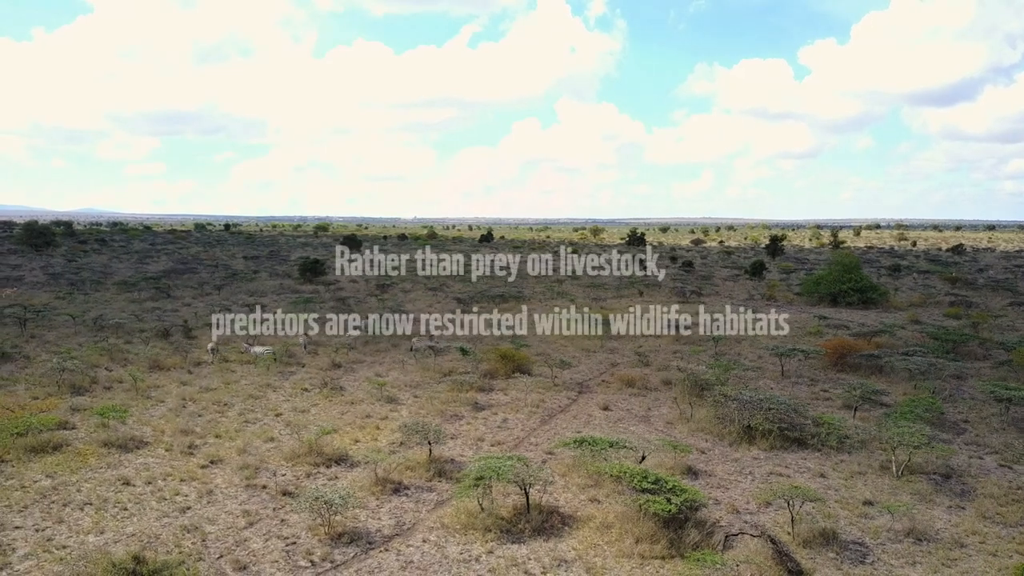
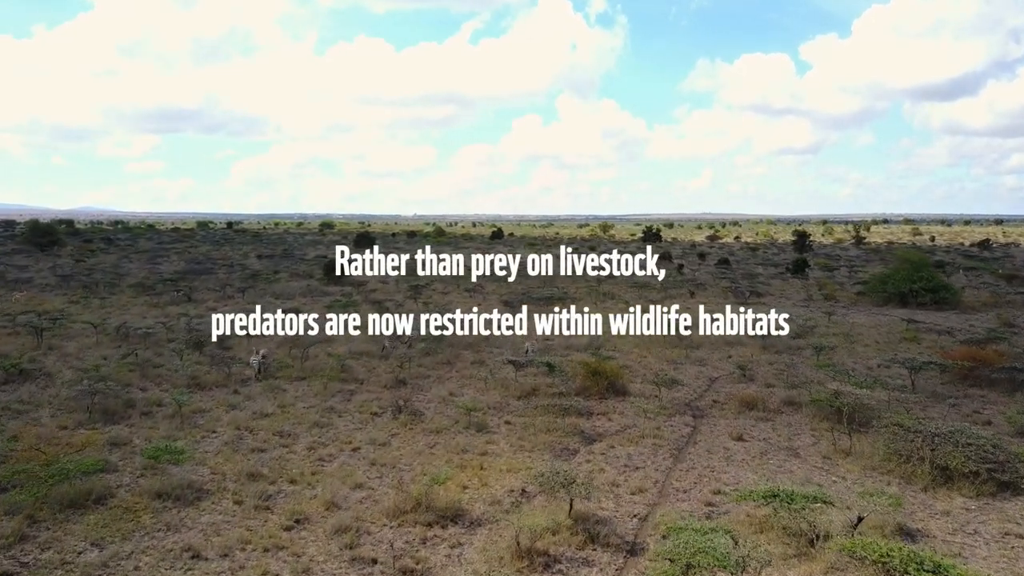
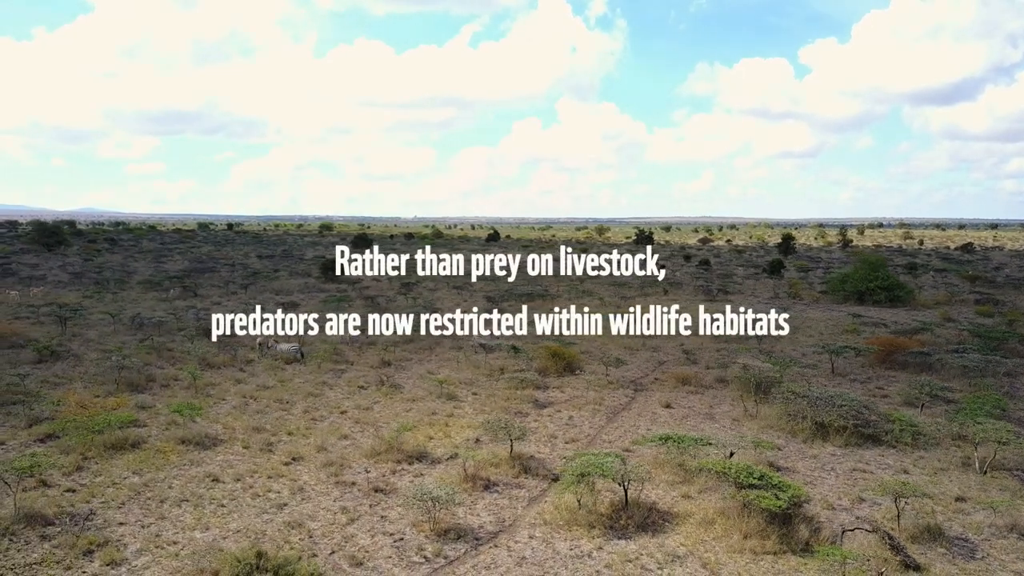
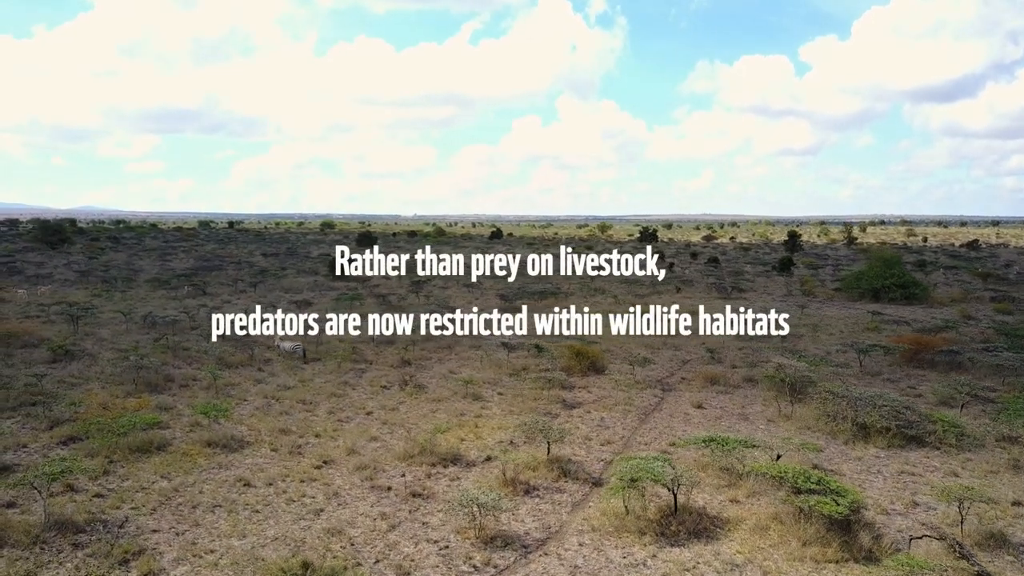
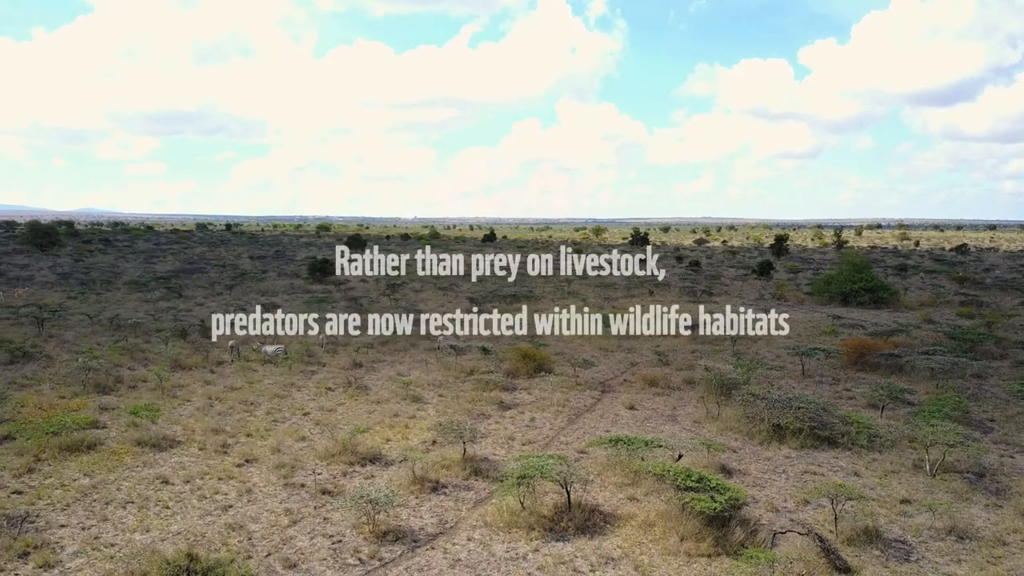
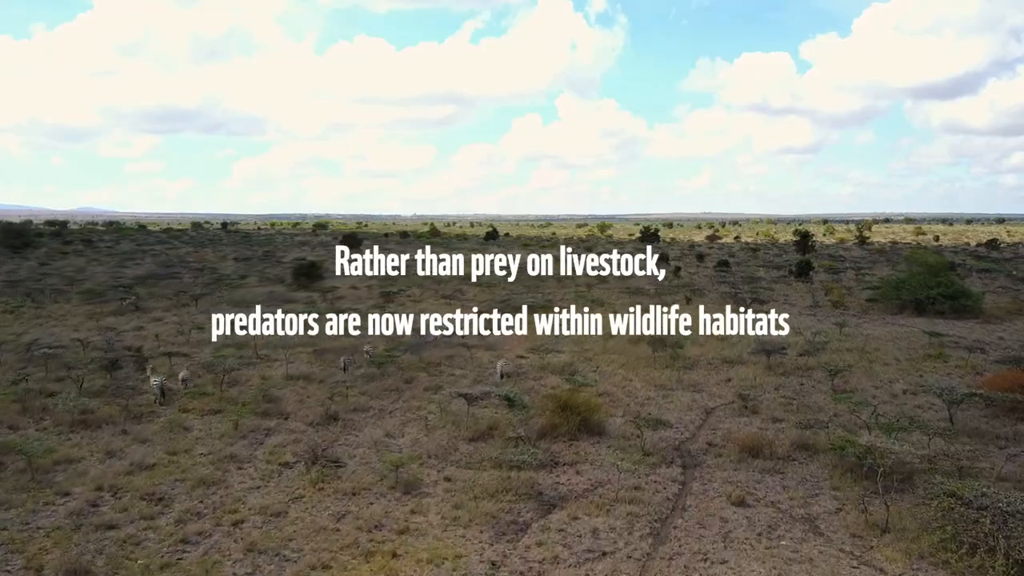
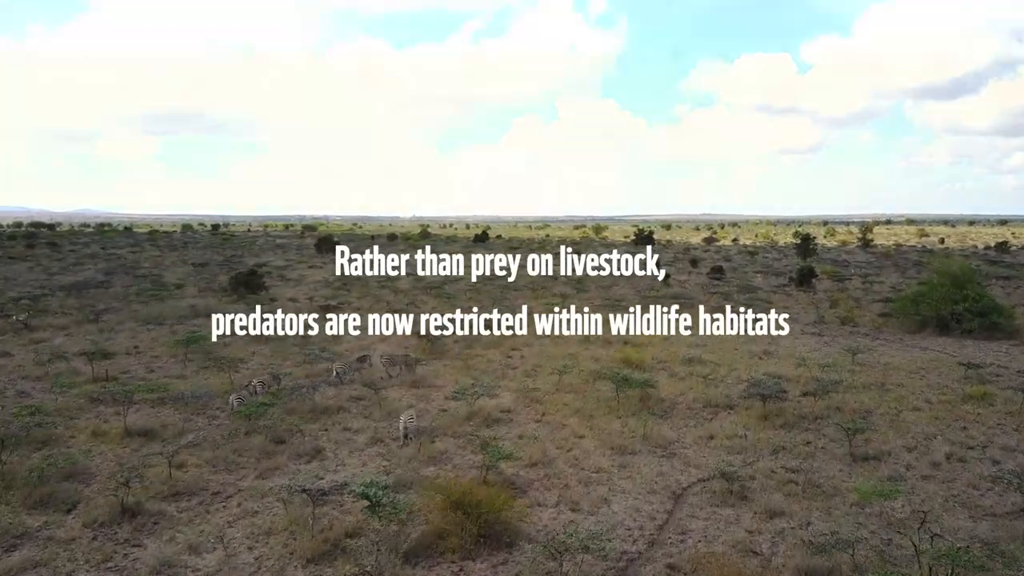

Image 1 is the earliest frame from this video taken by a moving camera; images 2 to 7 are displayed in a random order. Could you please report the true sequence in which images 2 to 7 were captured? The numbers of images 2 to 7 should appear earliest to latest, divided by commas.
5, 3, 4, 2, 6, 7
